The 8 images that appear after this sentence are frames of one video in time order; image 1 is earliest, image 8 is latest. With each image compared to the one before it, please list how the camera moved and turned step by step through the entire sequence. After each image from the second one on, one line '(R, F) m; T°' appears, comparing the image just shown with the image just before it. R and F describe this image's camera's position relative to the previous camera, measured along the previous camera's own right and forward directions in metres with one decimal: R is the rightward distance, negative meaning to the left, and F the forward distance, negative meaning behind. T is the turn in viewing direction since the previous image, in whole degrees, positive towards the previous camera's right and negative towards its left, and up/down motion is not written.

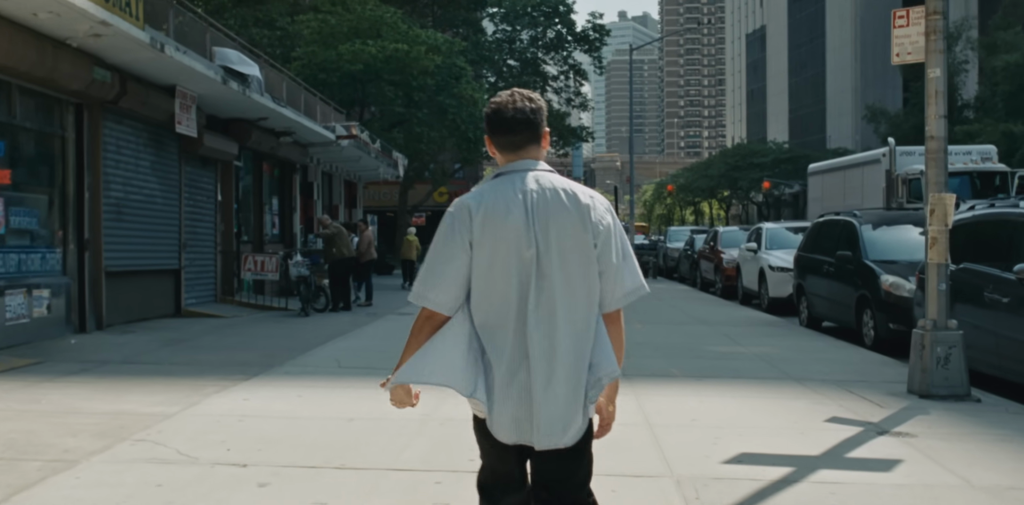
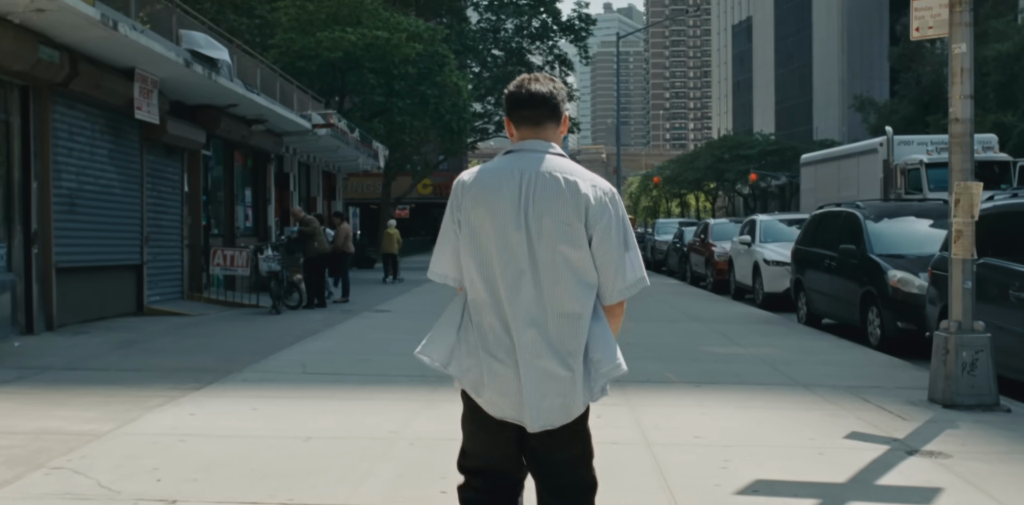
(0.0, +0.9) m; +1°
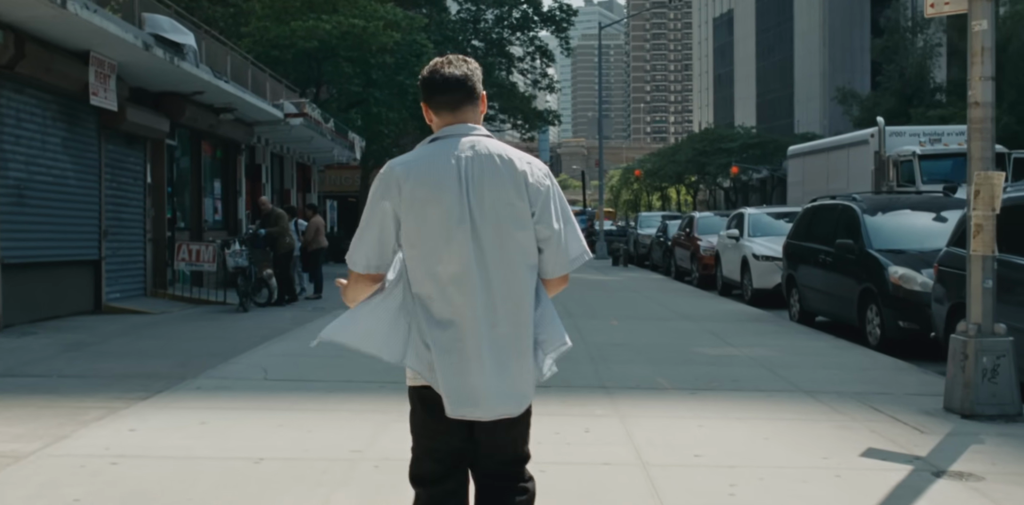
(0.0, +0.7) m; +1°
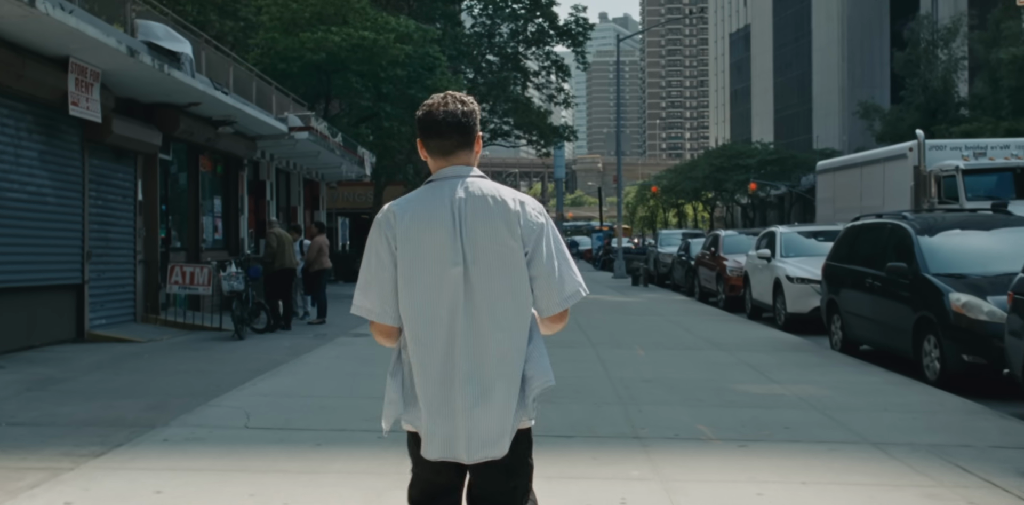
(0.0, +1.2) m; -1°
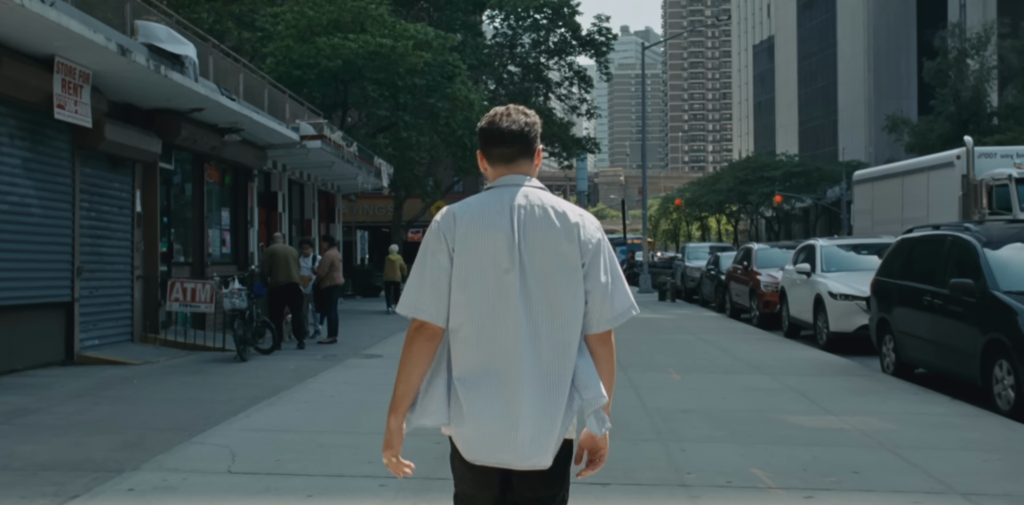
(0.0, +1.0) m; -1°
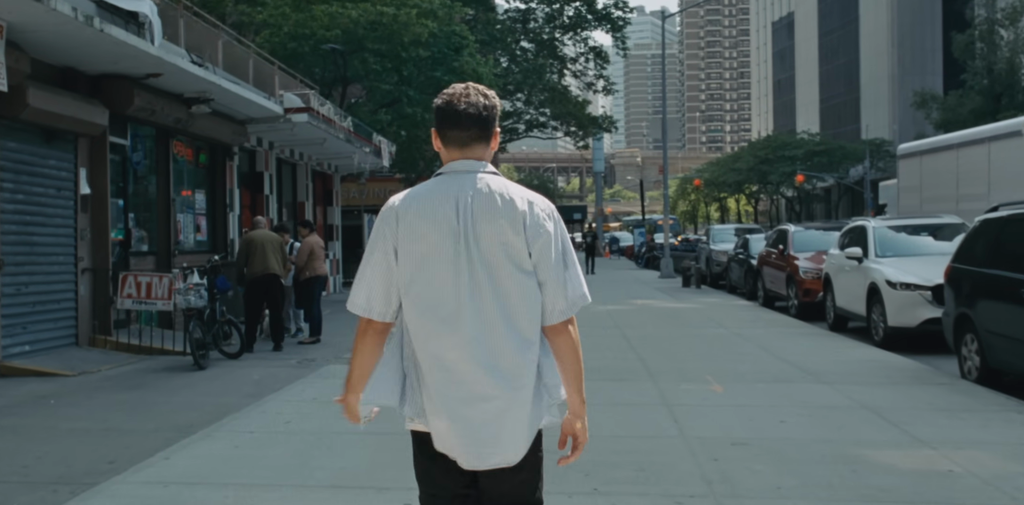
(+0.1, +2.1) m; -1°
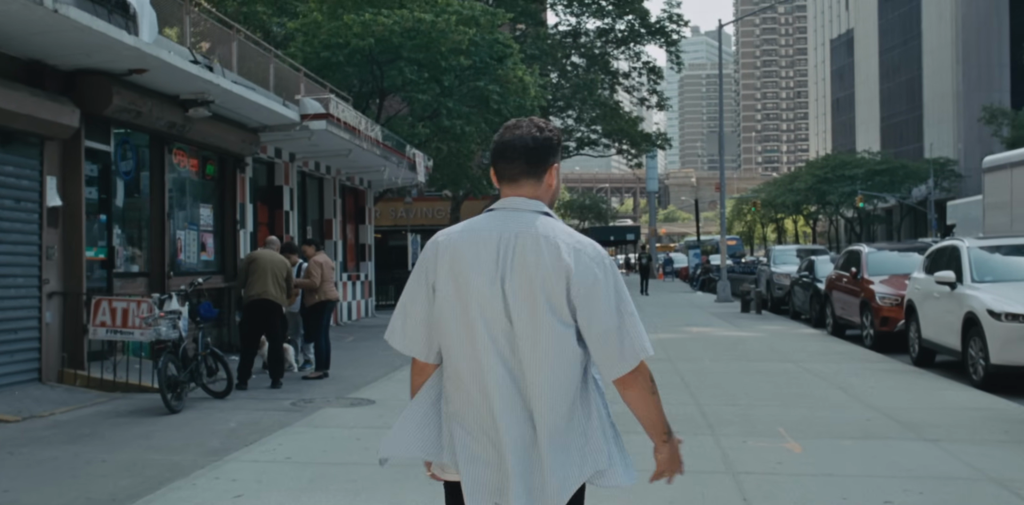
(+0.2, +1.8) m; -3°
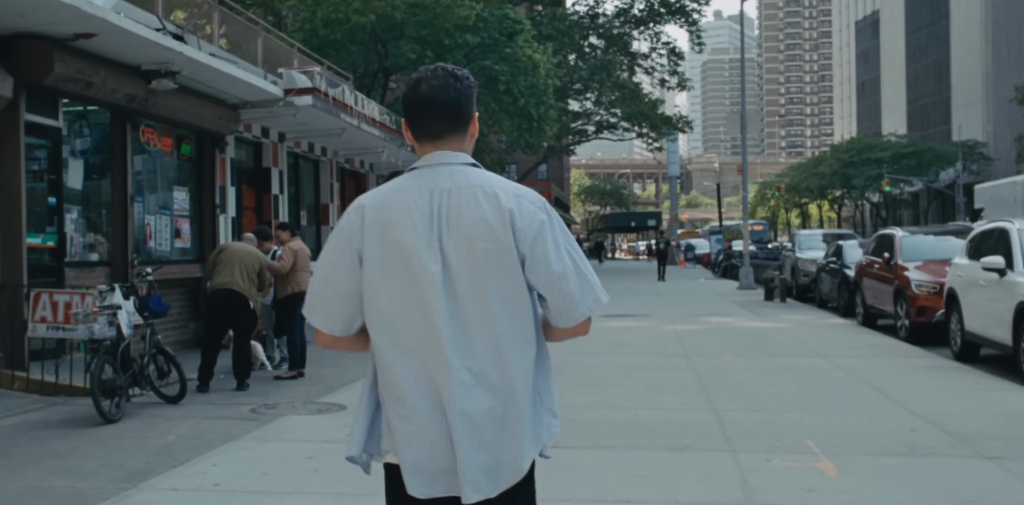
(+0.3, +1.3) m; -1°
